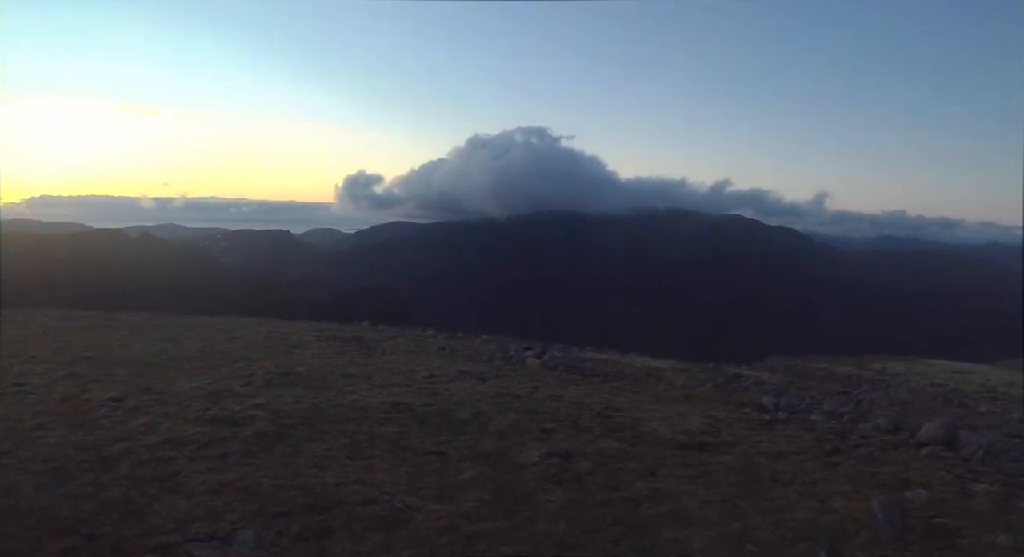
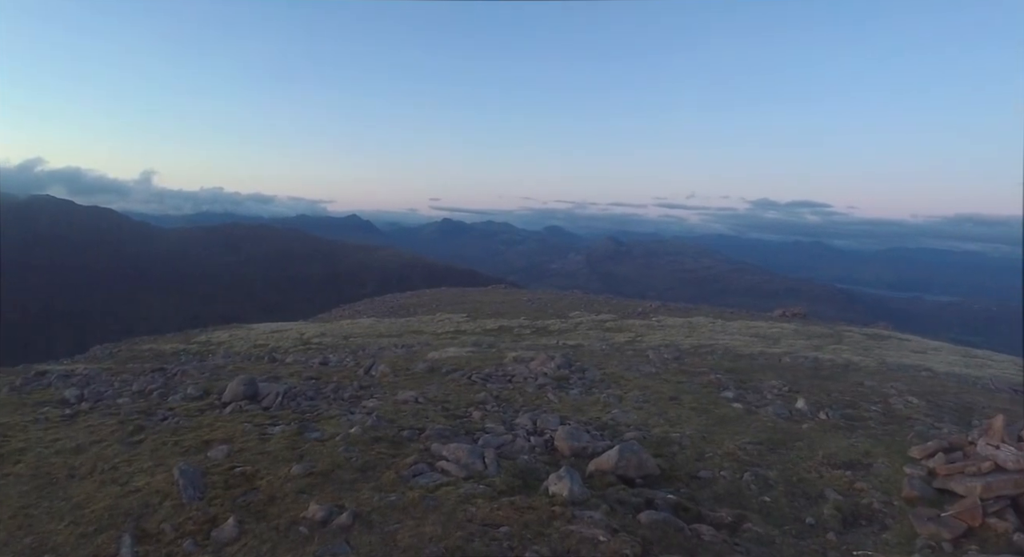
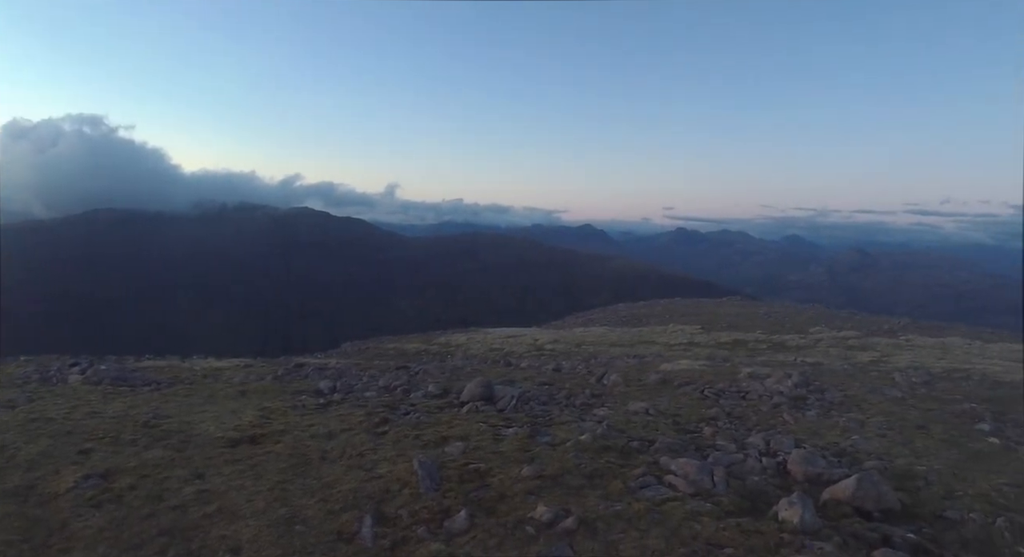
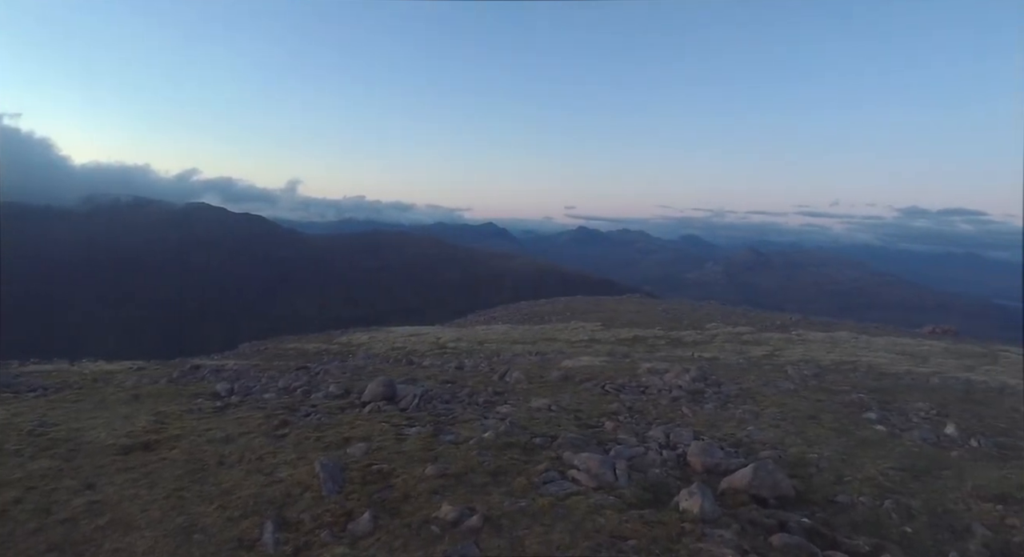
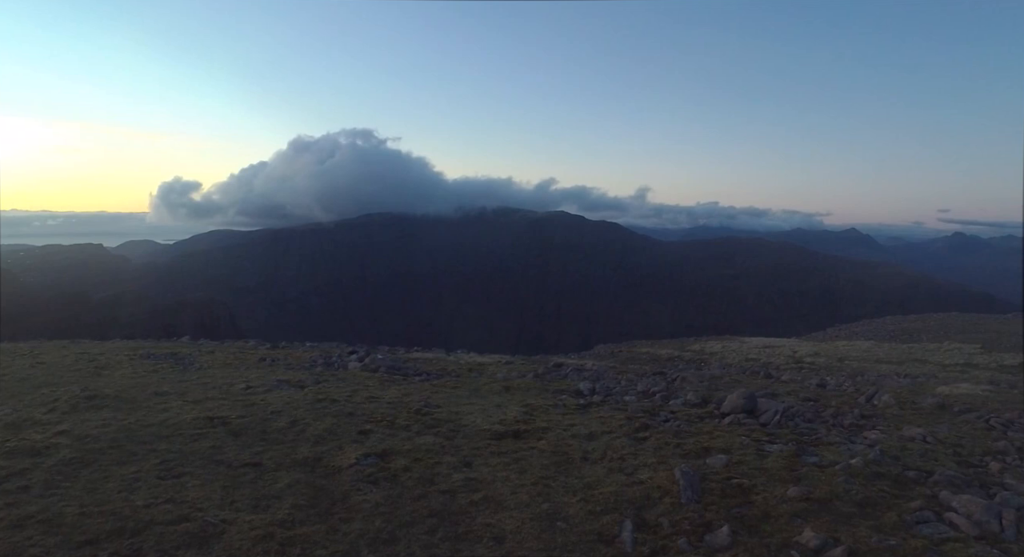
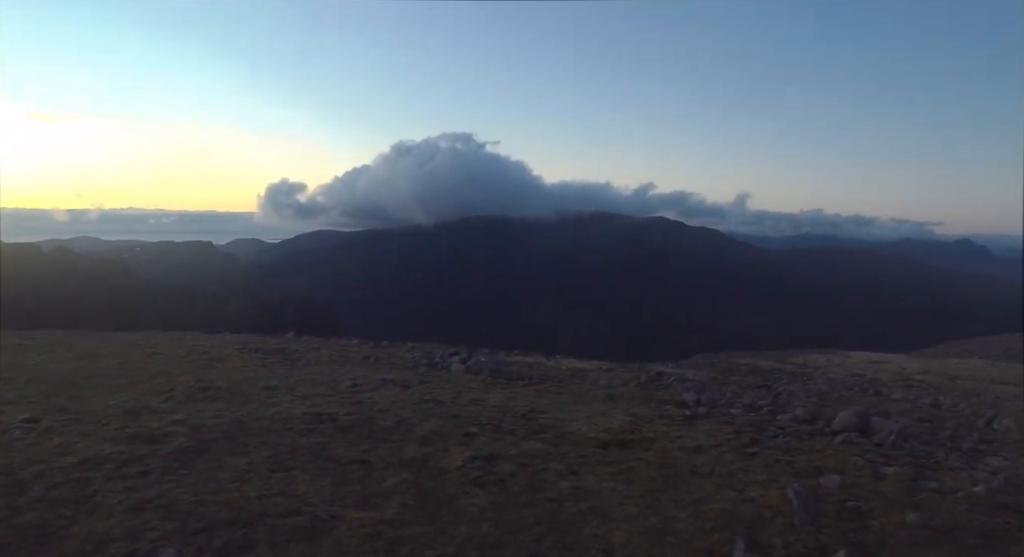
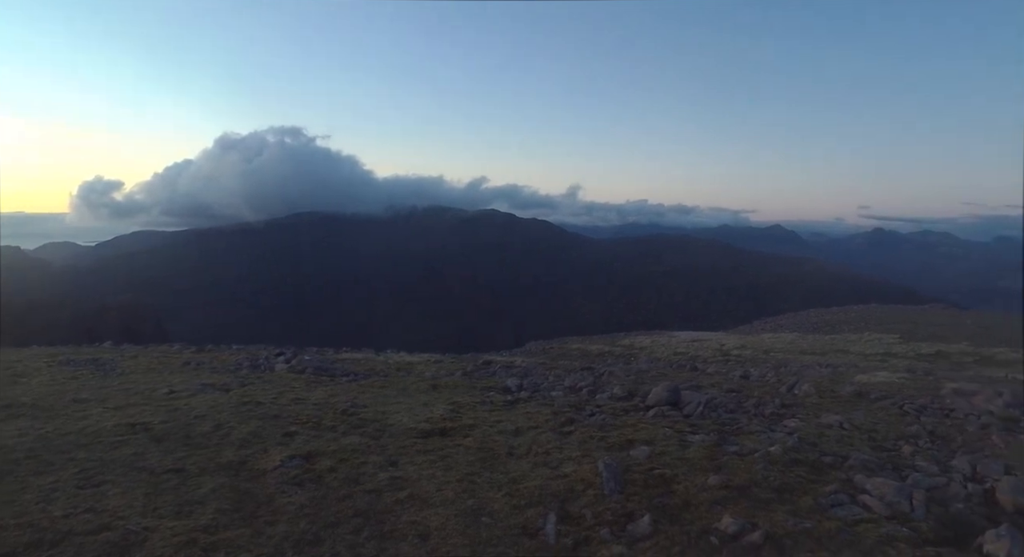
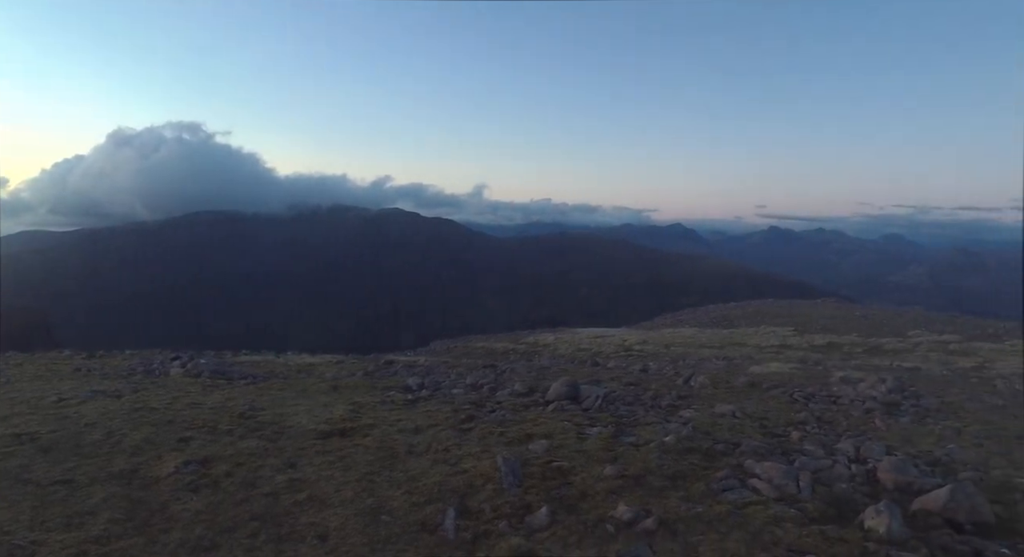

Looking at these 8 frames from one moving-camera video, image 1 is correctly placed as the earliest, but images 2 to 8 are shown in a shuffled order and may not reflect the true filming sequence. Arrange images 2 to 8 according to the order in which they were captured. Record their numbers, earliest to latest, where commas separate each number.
6, 5, 7, 8, 3, 4, 2
